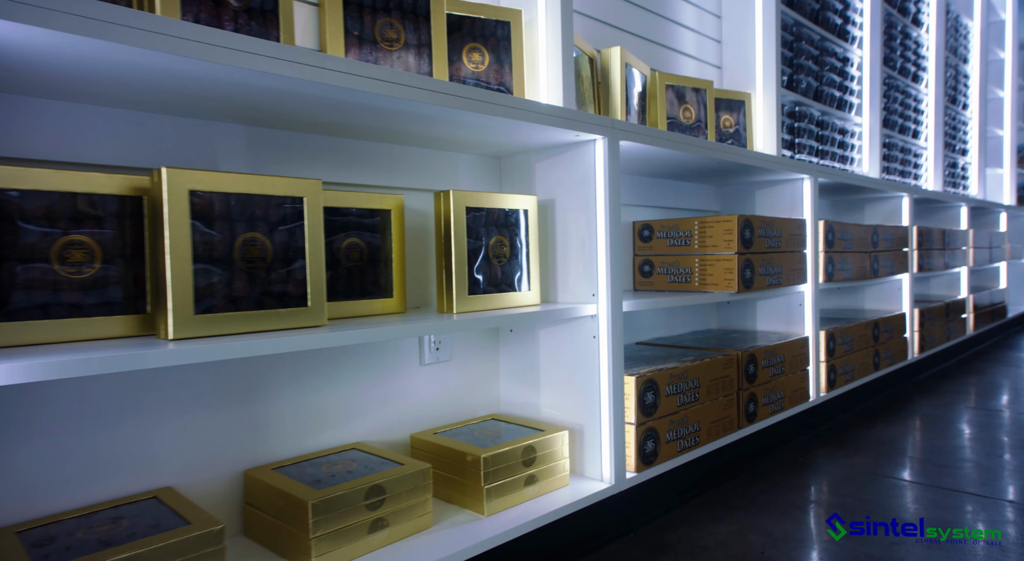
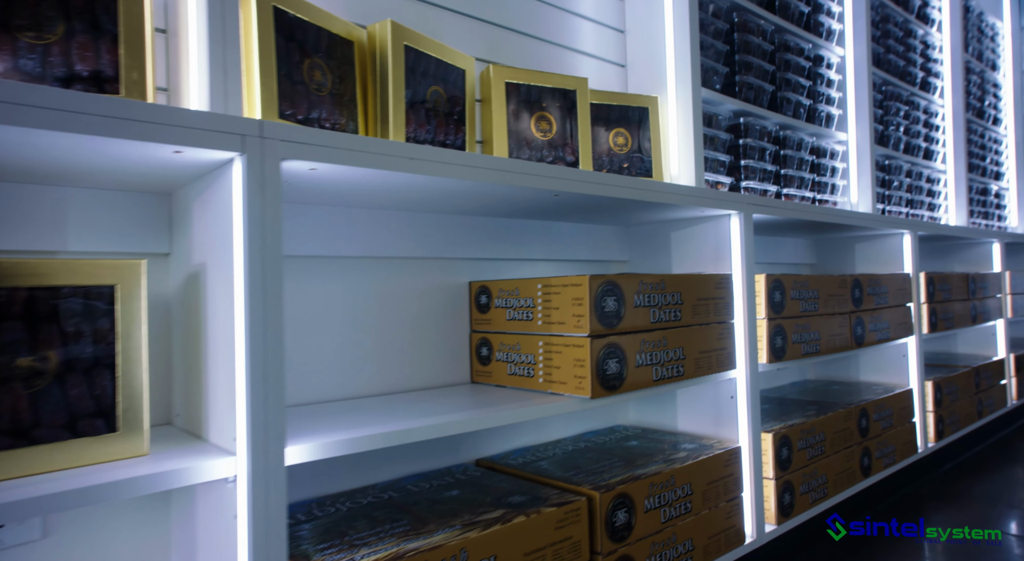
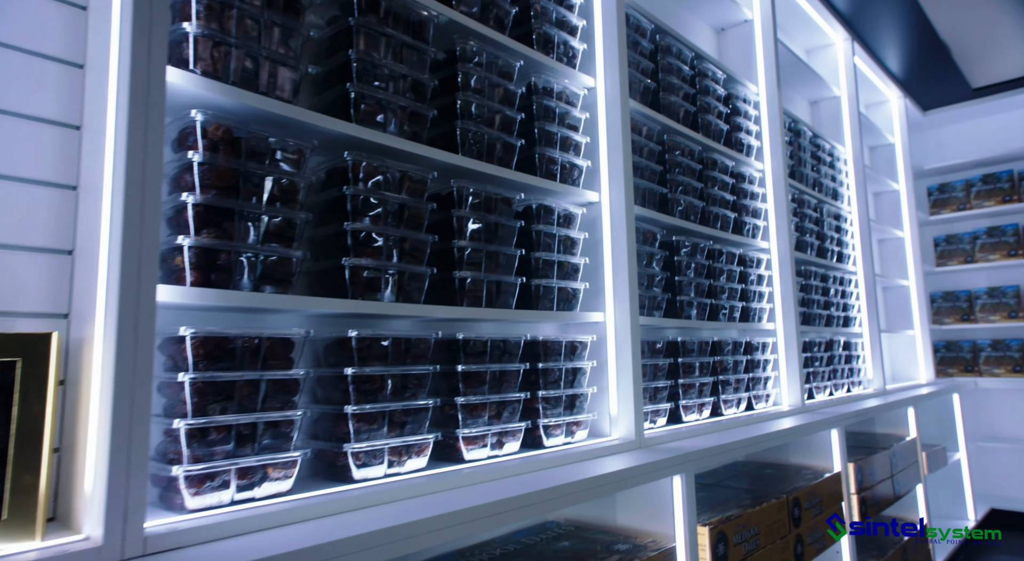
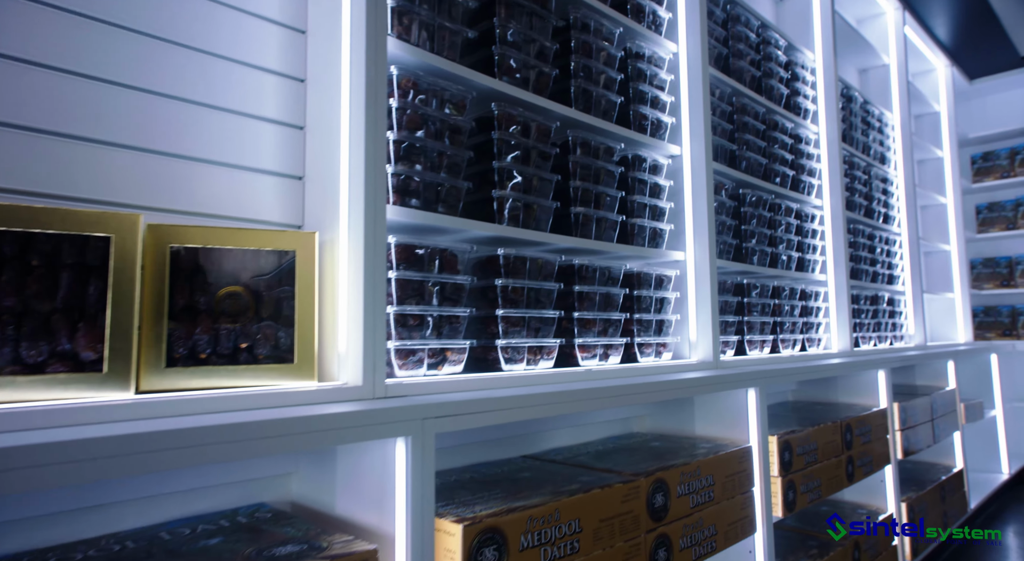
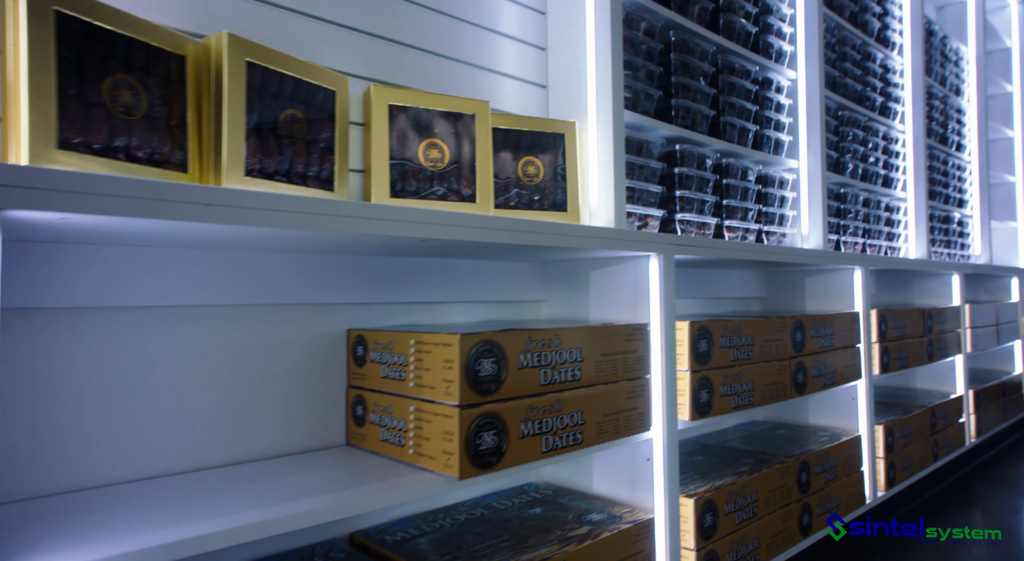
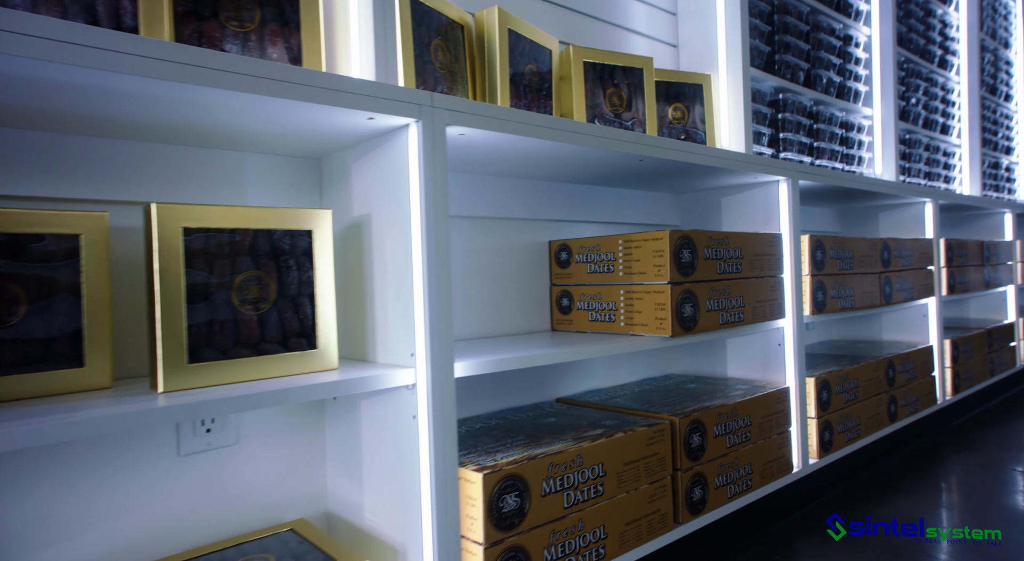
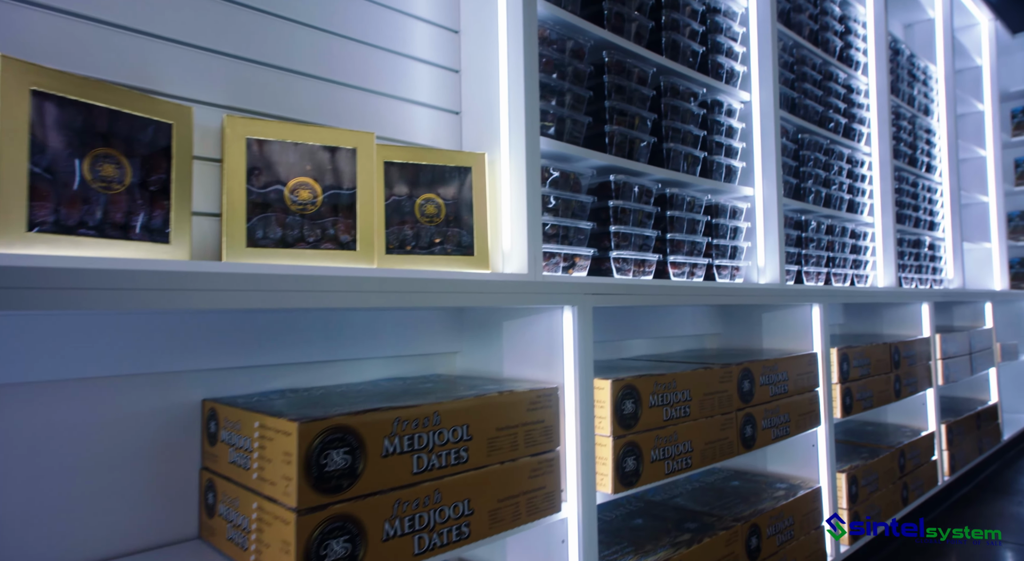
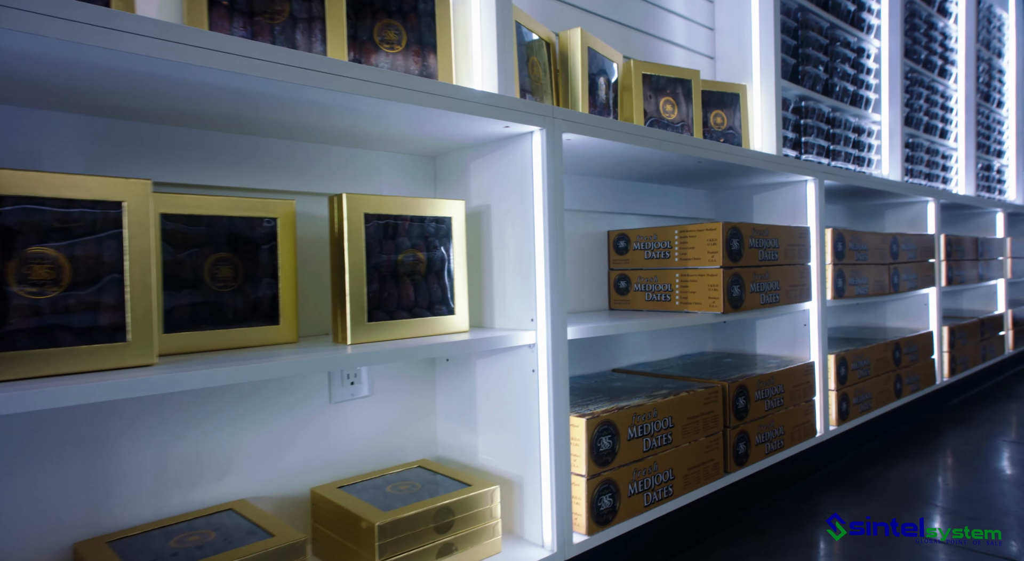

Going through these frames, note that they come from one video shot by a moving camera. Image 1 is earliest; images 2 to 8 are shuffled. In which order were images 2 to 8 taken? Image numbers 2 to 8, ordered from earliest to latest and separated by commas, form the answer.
8, 6, 2, 5, 7, 4, 3
